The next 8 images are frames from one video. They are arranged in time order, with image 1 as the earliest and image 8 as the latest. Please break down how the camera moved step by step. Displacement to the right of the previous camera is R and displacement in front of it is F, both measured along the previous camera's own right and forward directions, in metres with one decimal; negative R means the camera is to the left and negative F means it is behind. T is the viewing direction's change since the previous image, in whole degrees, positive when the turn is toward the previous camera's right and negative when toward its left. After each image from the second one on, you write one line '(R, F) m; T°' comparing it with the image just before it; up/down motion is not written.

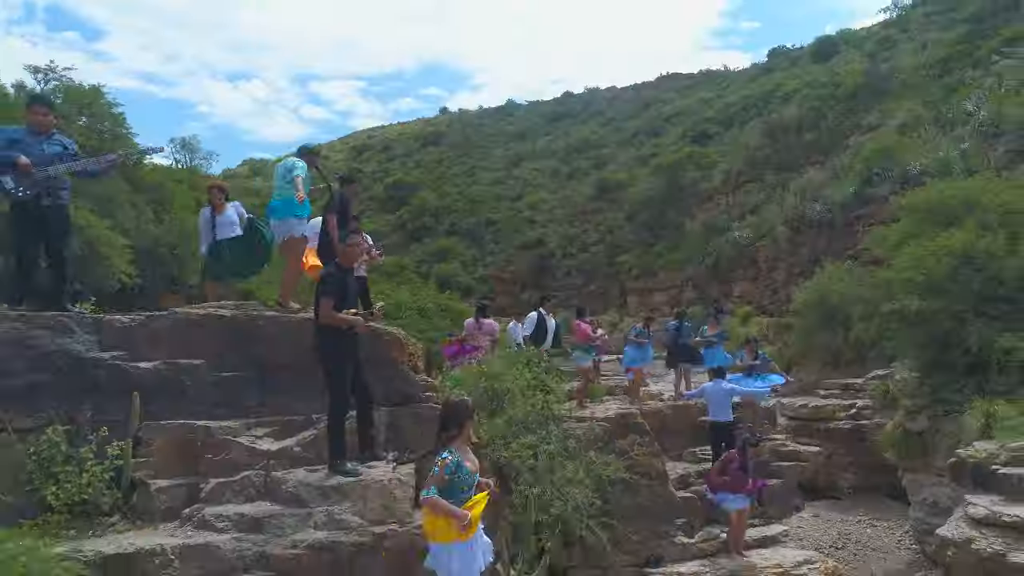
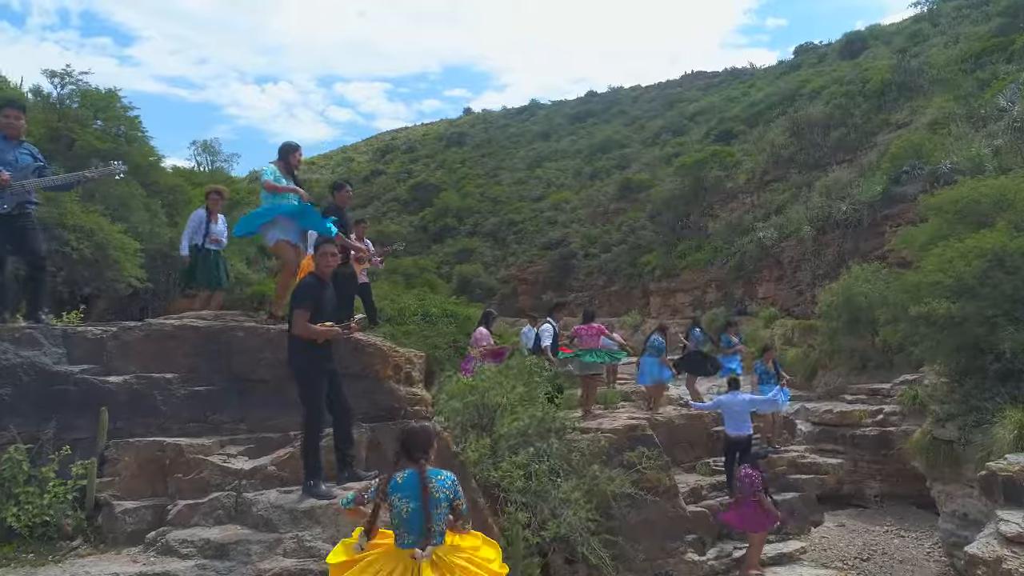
(+0.2, +0.3) m; -2°
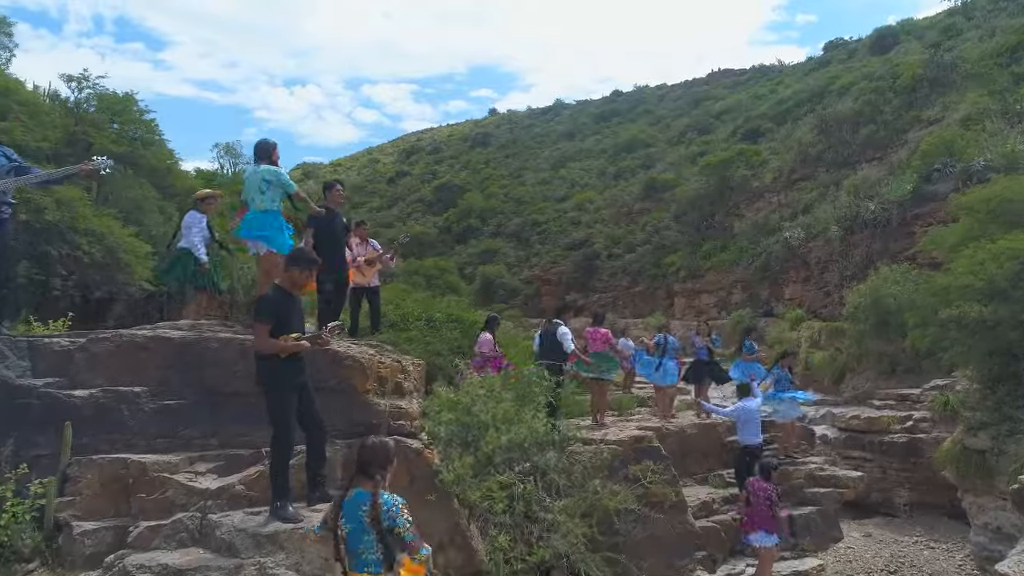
(+0.2, +0.3) m; -2°
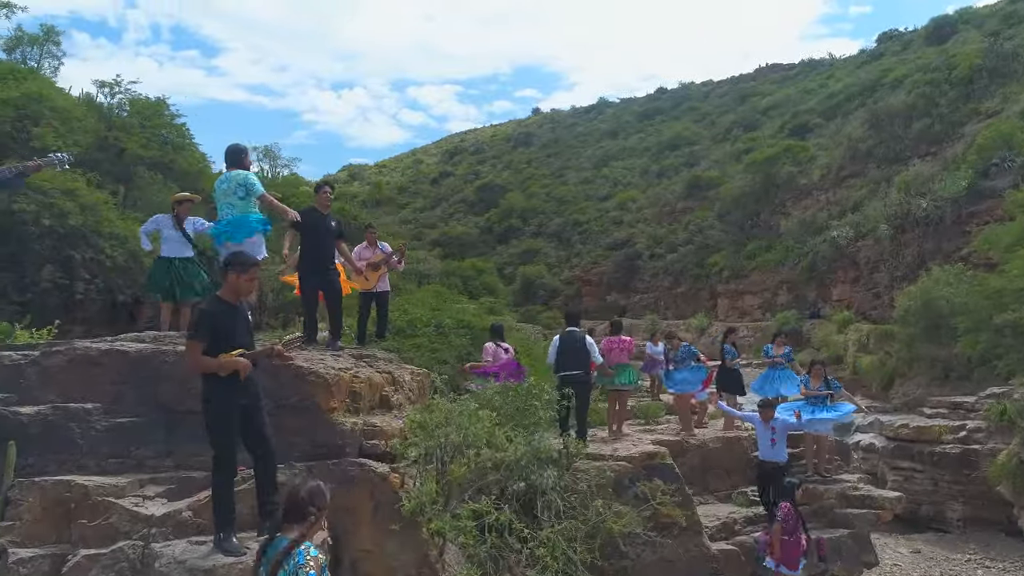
(+0.4, +0.4) m; -4°
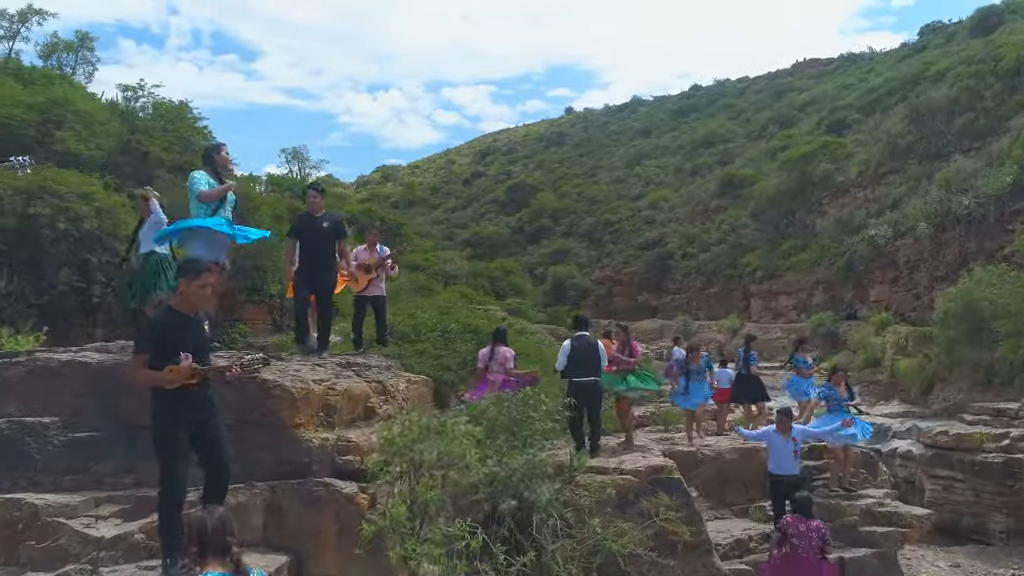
(+0.3, +0.3) m; -3°
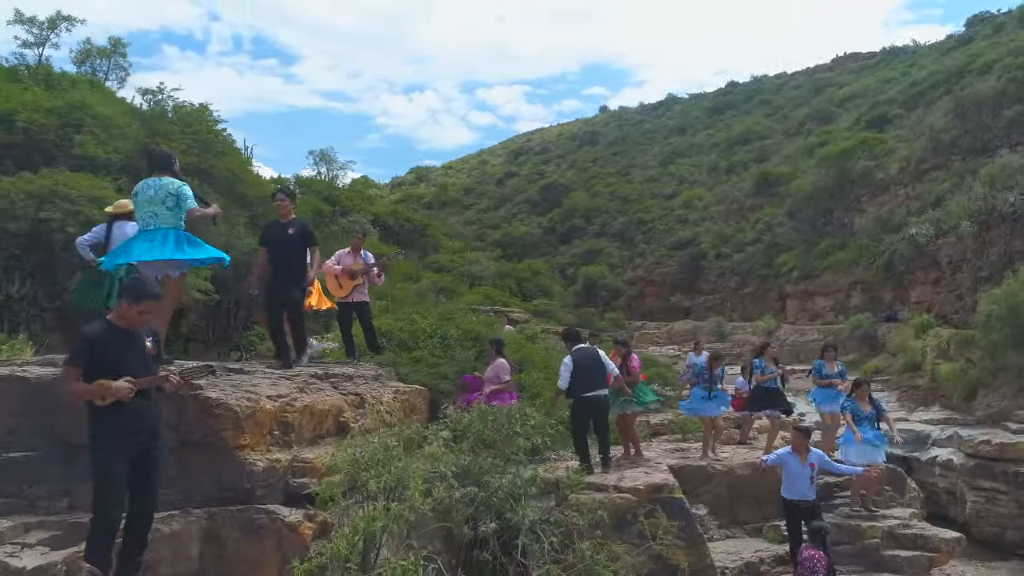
(+0.4, +0.3) m; -3°
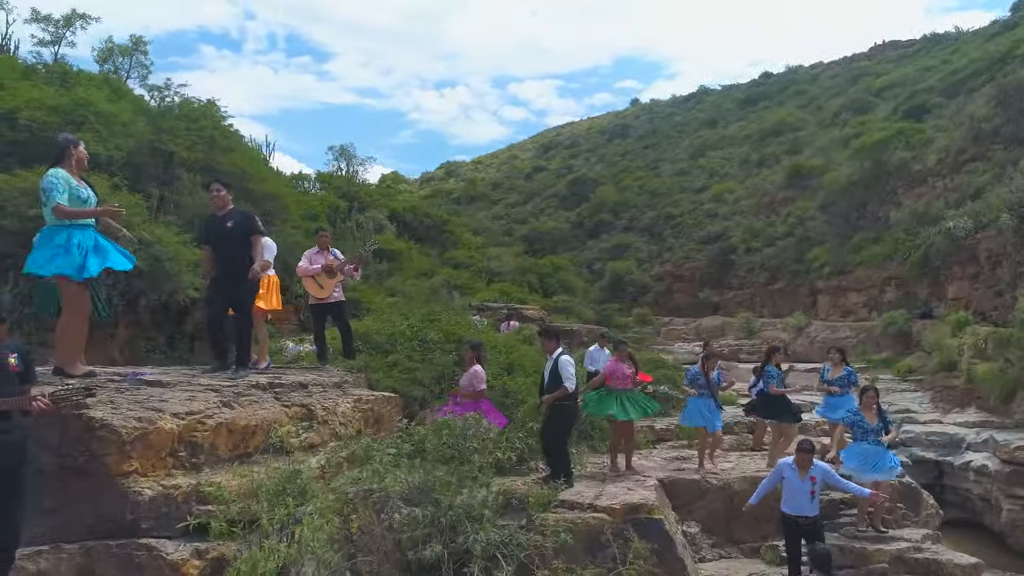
(+0.5, +0.5) m; -3°
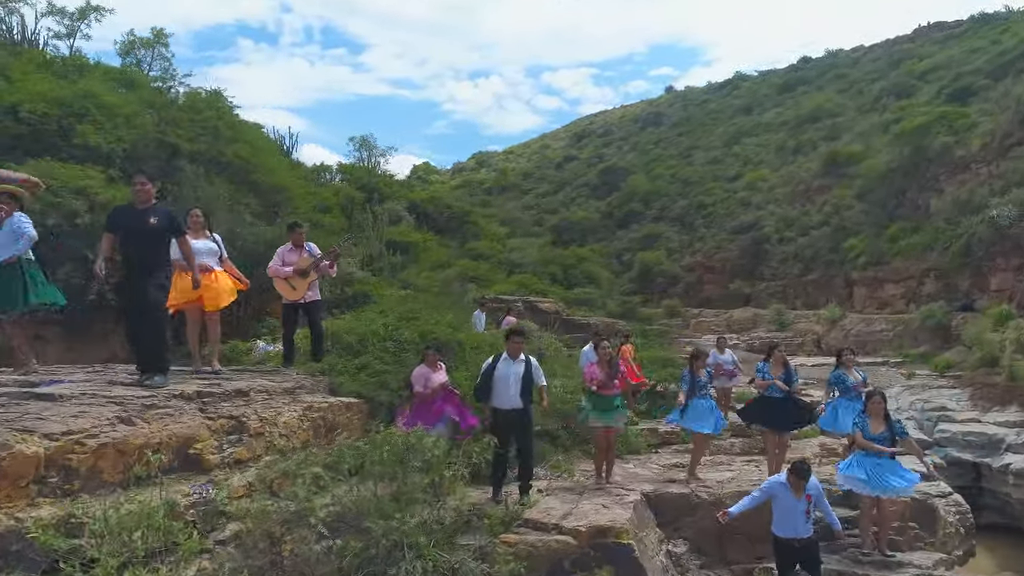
(+0.5, +0.5) m; -3°
